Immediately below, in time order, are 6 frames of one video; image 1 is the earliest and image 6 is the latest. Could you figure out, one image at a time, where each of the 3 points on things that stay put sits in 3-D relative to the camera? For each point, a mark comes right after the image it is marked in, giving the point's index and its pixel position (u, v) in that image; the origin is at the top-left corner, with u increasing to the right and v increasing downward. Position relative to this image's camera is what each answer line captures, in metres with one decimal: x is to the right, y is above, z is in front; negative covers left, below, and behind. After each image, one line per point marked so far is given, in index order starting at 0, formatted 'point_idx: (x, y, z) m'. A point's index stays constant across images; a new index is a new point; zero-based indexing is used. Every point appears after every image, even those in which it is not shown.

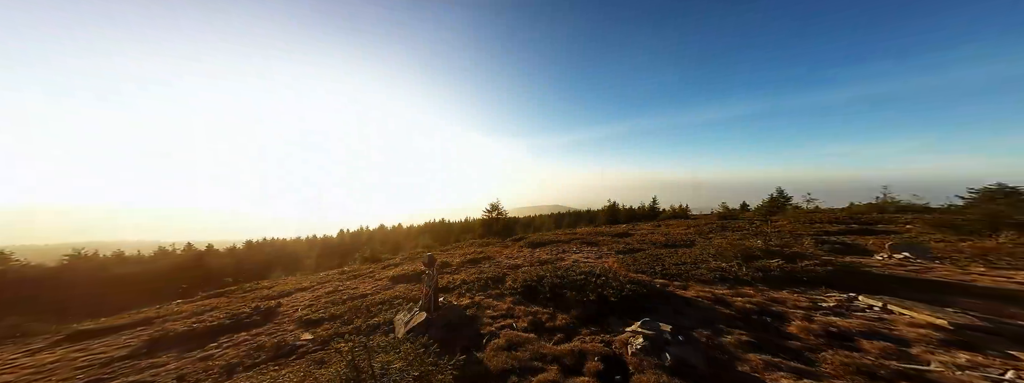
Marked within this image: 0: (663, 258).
0: (+8.5, -4.0, +15.9) m
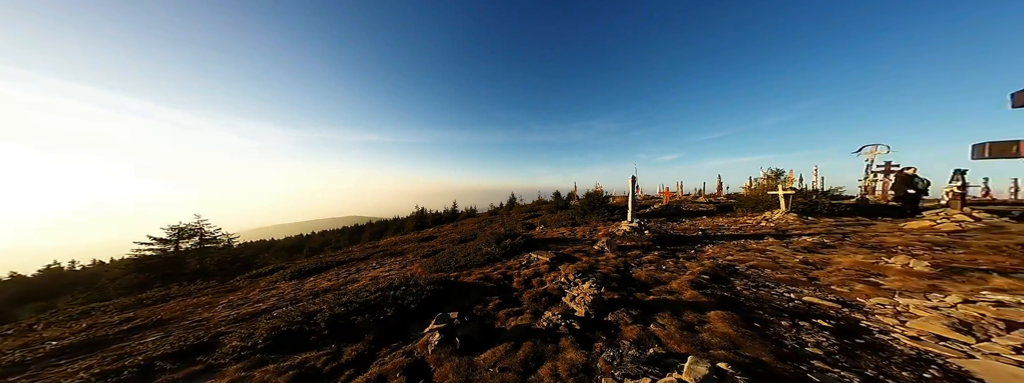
0: (-4.5, -4.4, +18.4) m
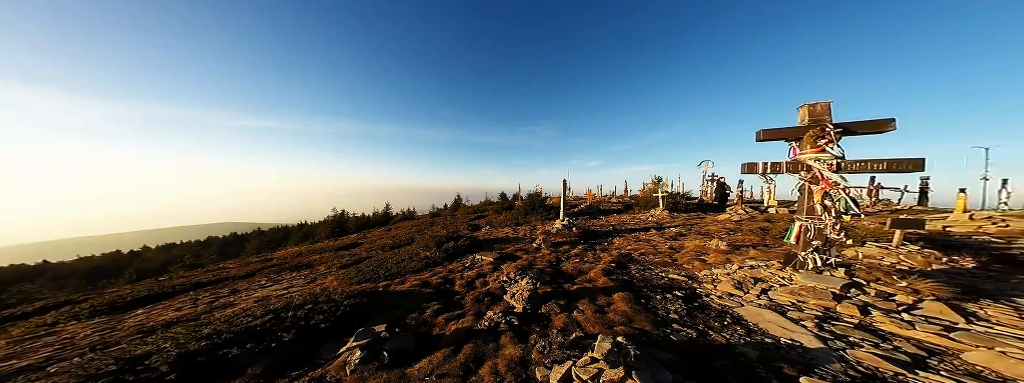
0: (-8.3, -4.3, +17.2) m
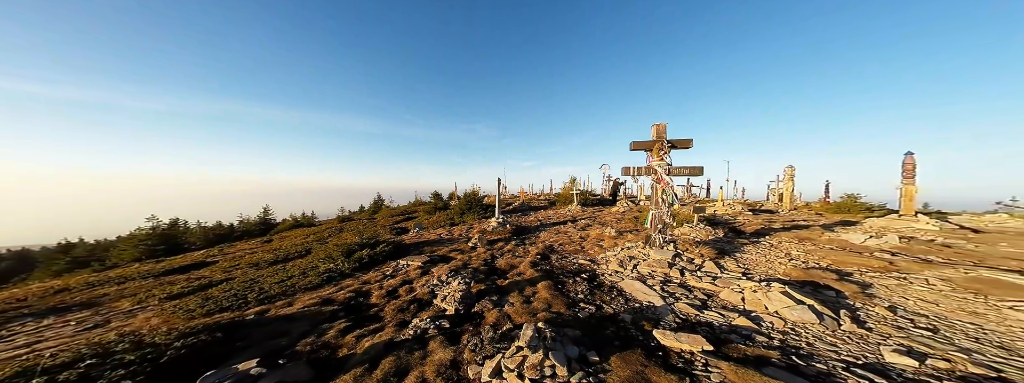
0: (-12.3, -4.1, +14.8) m
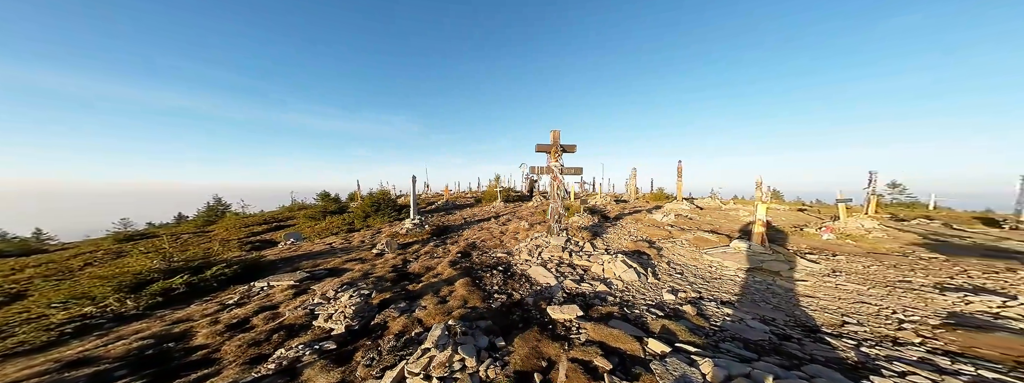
0: (-16.8, -3.5, +9.6) m
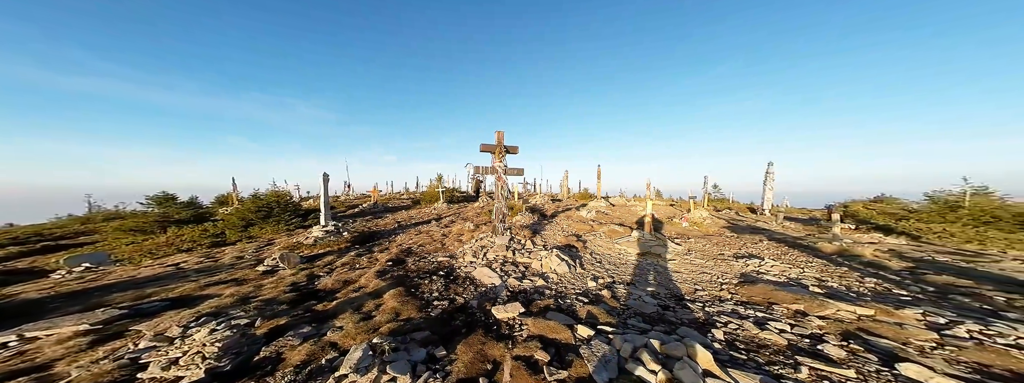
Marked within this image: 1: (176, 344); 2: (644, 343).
0: (-18.9, -3.2, +3.8) m
1: (-5.6, -2.5, +4.2) m
2: (+1.4, -1.6, +2.7) m
